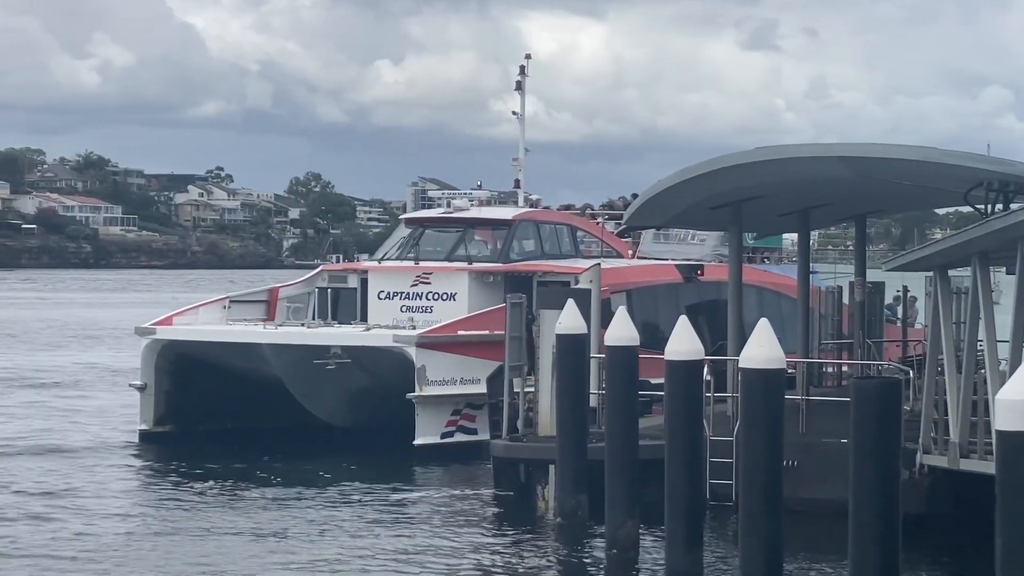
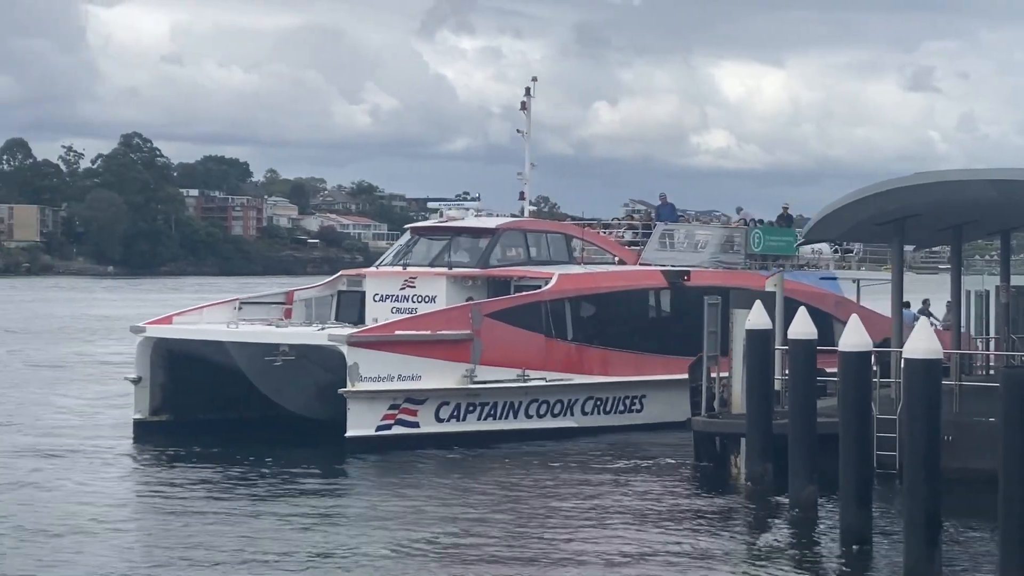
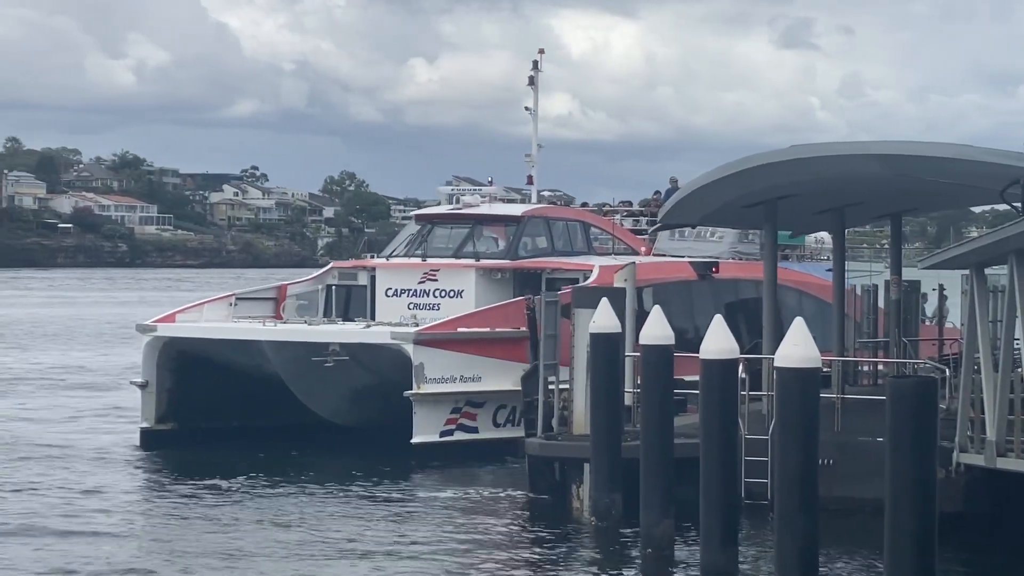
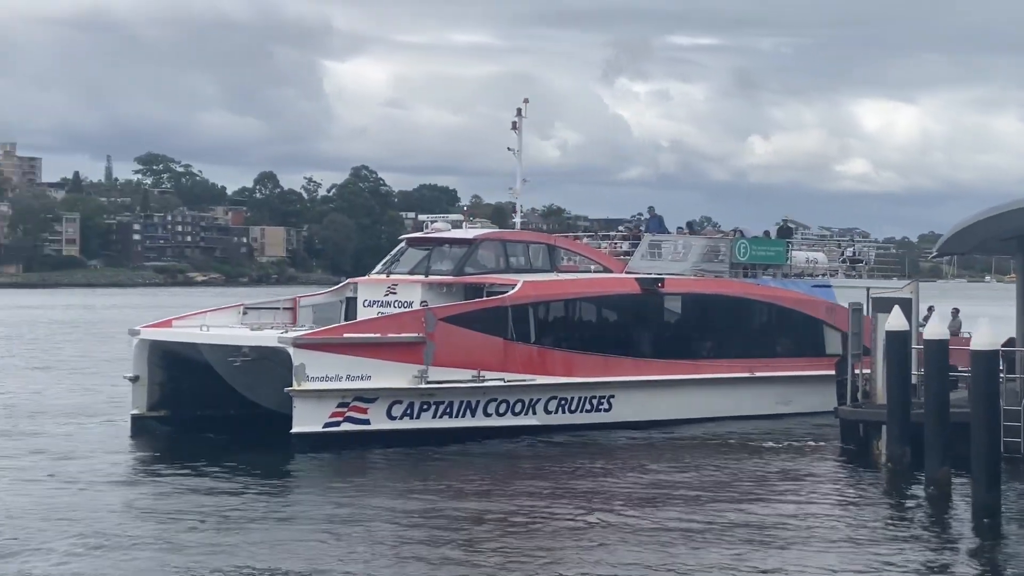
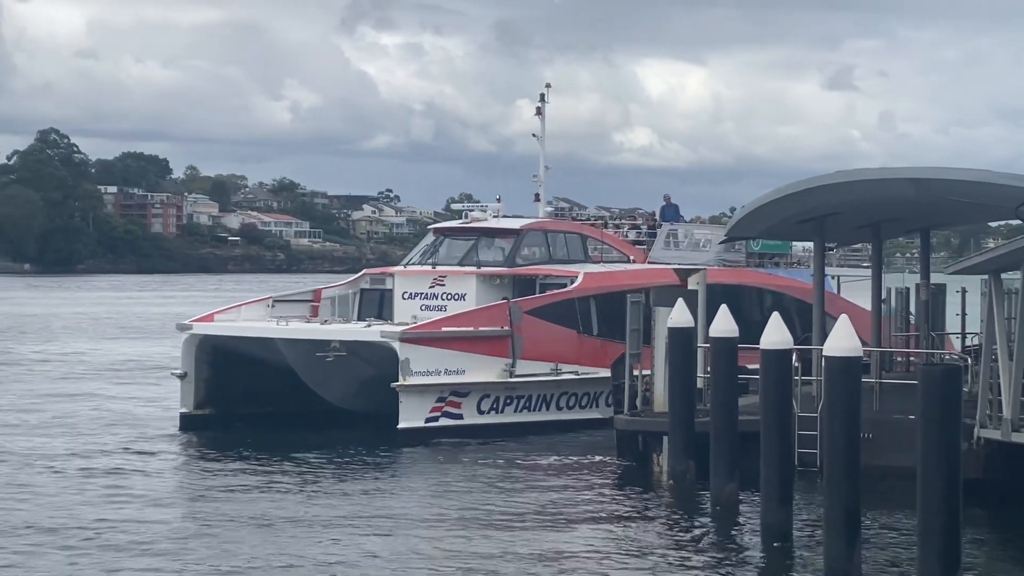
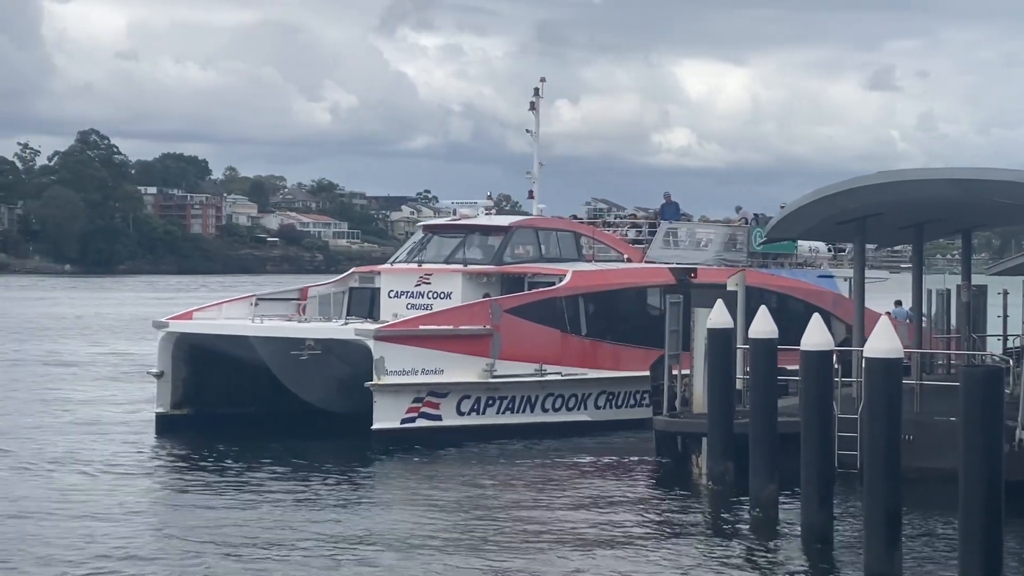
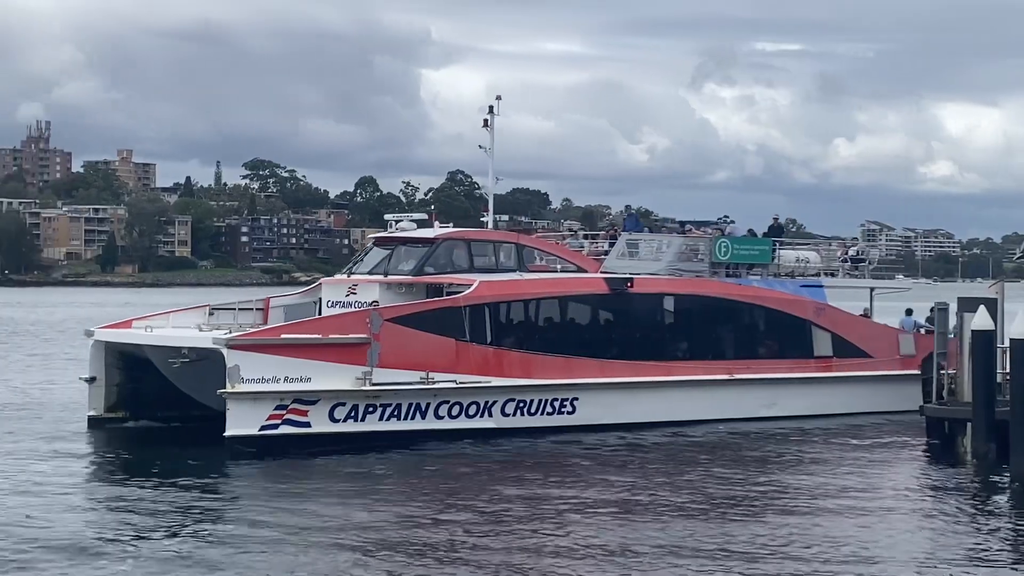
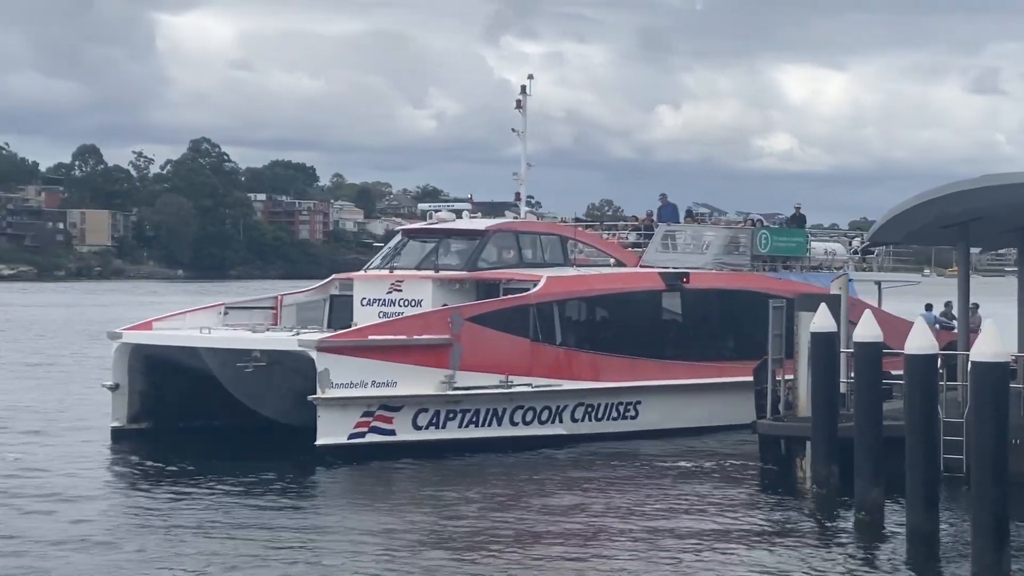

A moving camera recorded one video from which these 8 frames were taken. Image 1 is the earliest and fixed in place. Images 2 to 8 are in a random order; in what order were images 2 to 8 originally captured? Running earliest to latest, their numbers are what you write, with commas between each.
3, 5, 6, 2, 8, 4, 7
